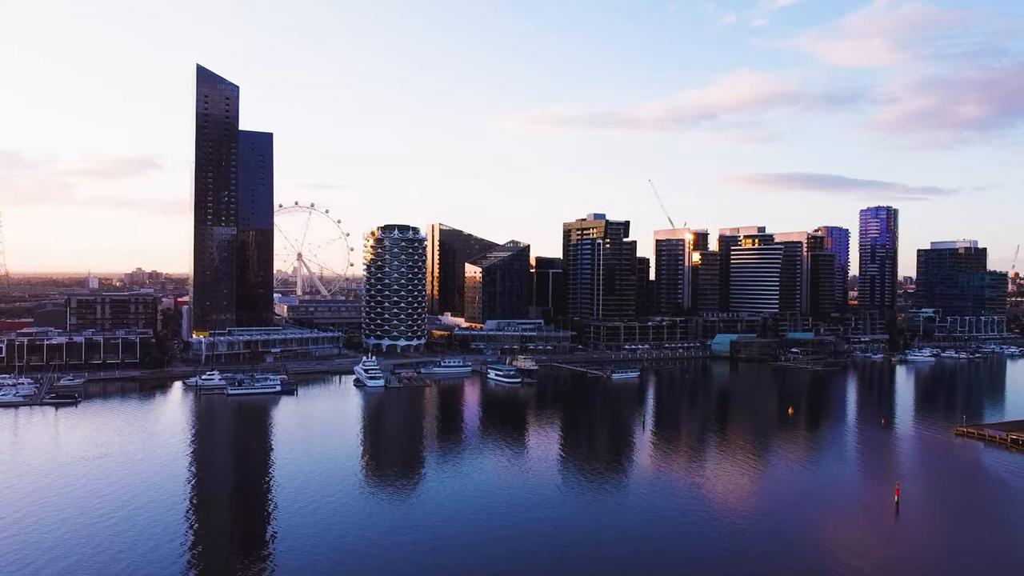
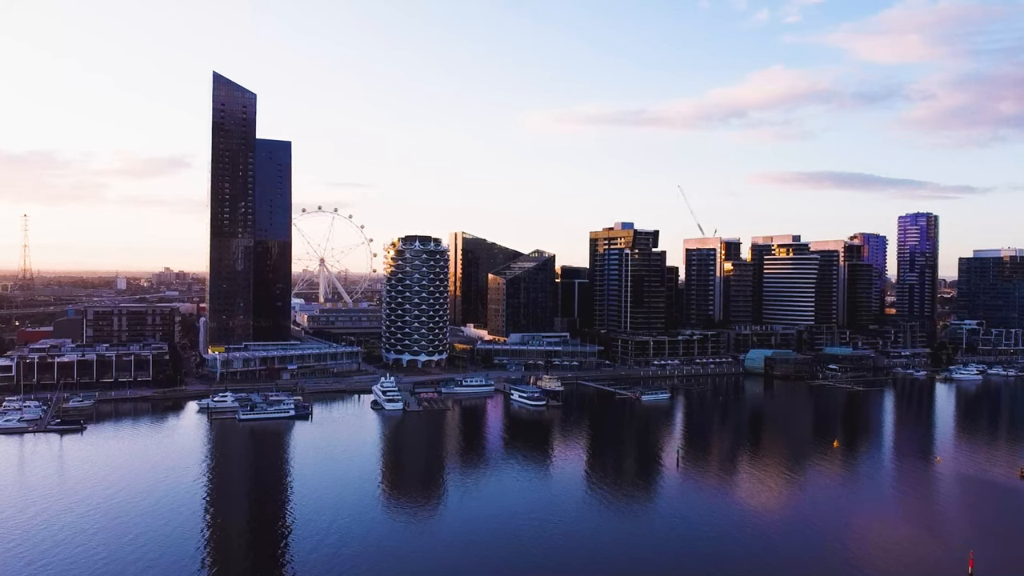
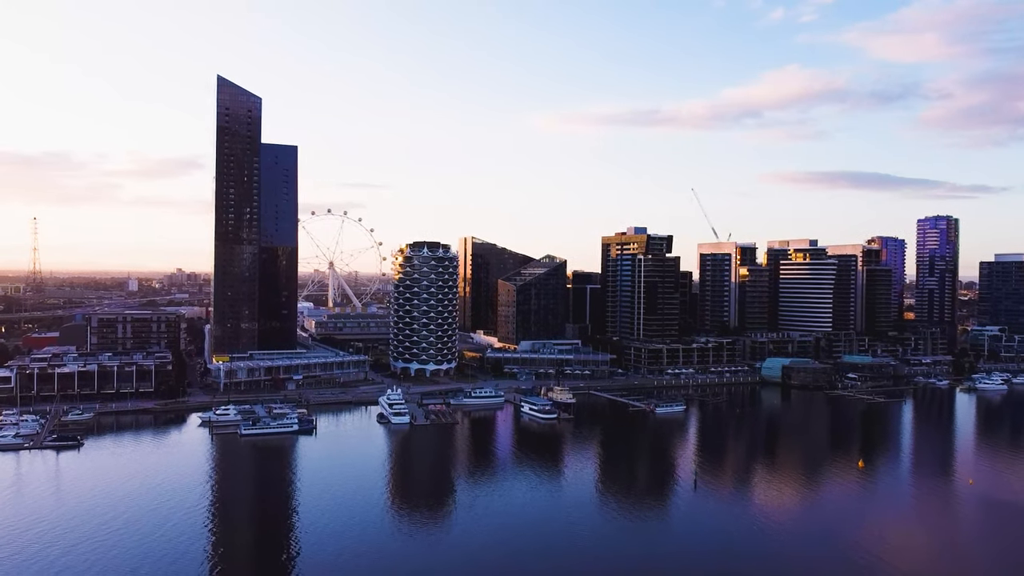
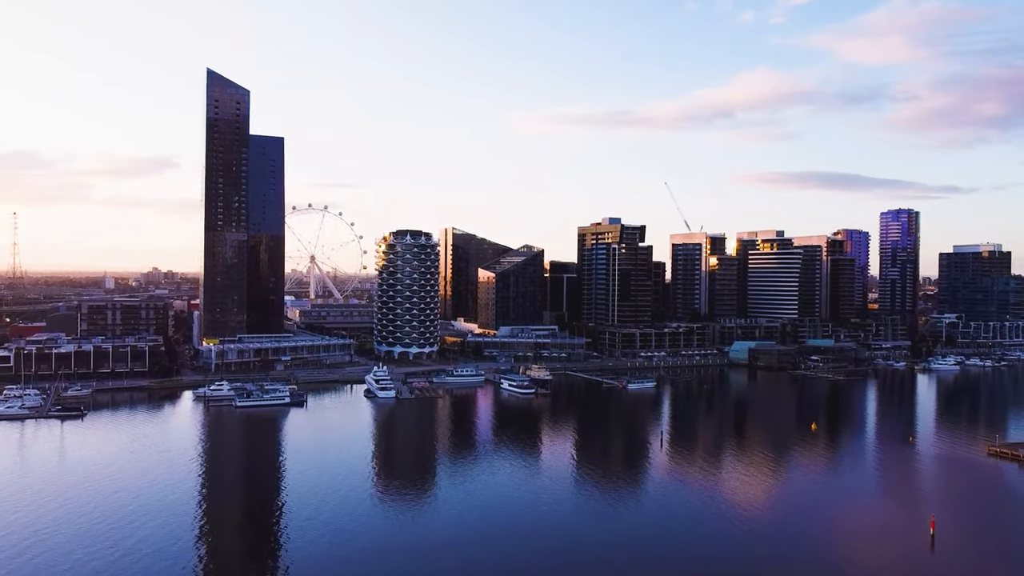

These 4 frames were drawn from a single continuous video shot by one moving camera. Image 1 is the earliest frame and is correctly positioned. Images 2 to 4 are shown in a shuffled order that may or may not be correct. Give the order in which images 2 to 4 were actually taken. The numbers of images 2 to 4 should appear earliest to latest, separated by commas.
4, 2, 3
